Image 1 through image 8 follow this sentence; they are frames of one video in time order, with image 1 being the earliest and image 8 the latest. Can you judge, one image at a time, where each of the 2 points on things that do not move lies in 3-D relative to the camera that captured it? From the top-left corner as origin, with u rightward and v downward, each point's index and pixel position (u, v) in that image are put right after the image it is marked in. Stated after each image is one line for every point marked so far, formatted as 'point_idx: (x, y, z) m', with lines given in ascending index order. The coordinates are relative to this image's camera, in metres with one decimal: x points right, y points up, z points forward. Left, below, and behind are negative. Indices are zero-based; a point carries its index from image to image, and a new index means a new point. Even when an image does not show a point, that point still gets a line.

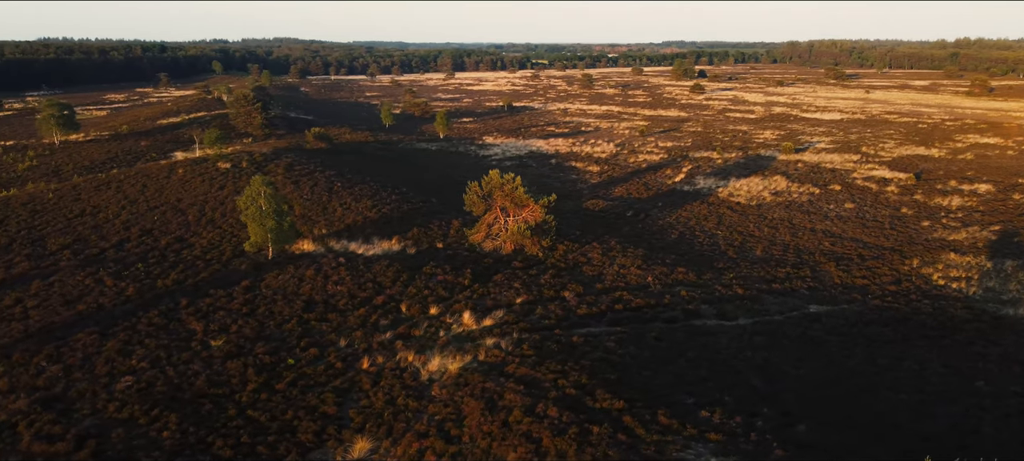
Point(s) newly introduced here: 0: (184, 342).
0: (-8.2, -2.8, +19.9) m
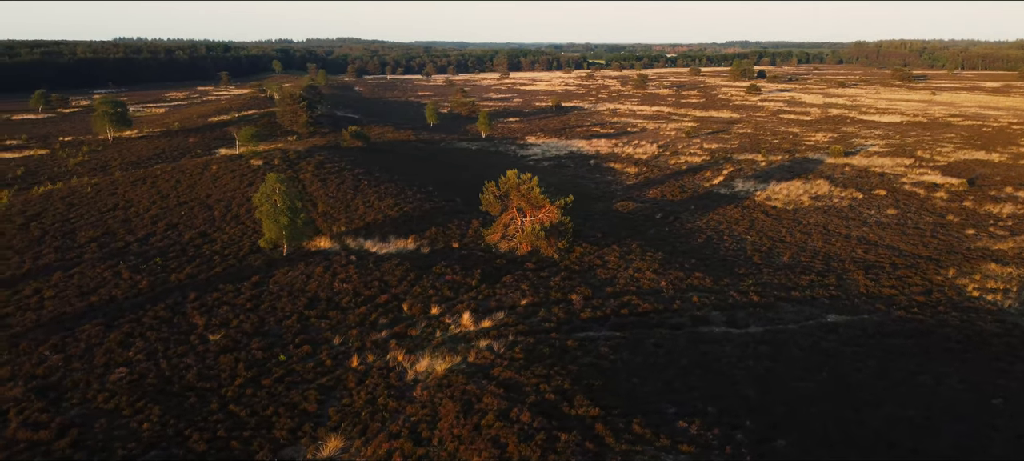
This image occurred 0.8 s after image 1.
0: (-8.3, -2.7, +20.3) m
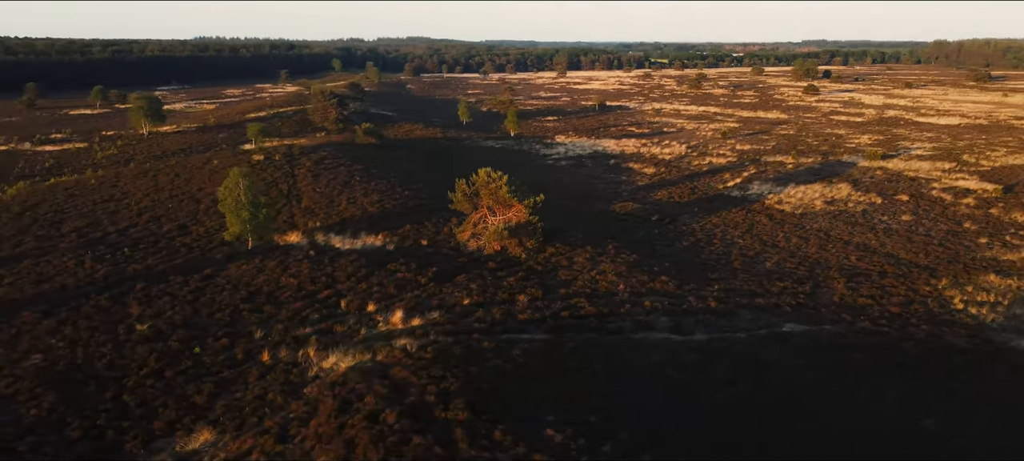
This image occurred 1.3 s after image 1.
0: (-10.3, -2.4, +20.7) m
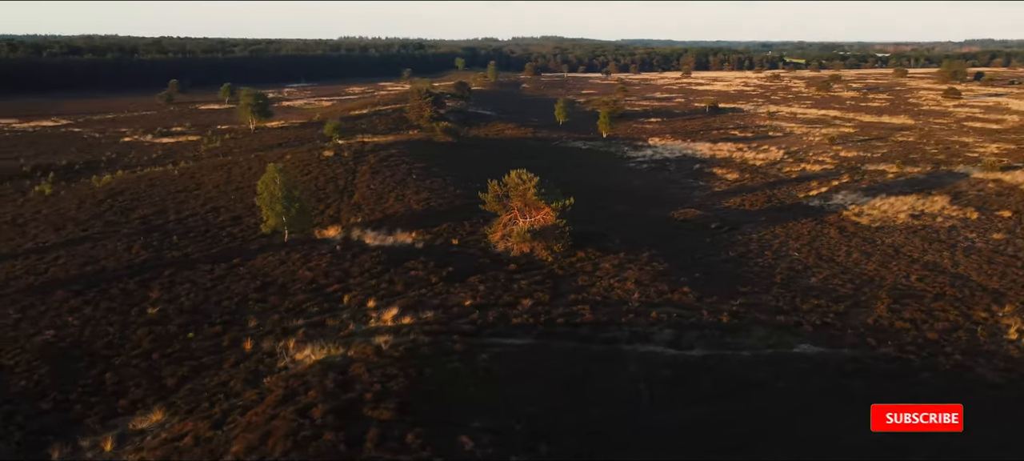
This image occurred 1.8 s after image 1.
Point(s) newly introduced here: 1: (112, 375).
0: (-10.7, -2.1, +22.3) m
1: (-9.1, -3.3, +18.1) m
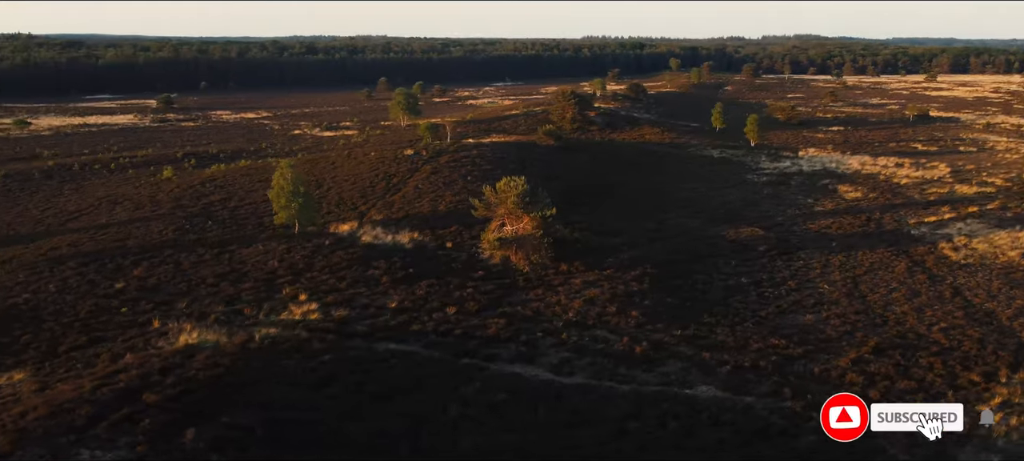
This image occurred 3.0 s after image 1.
0: (-13.1, -1.6, +25.6) m
1: (-12.8, -2.8, +21.2) m
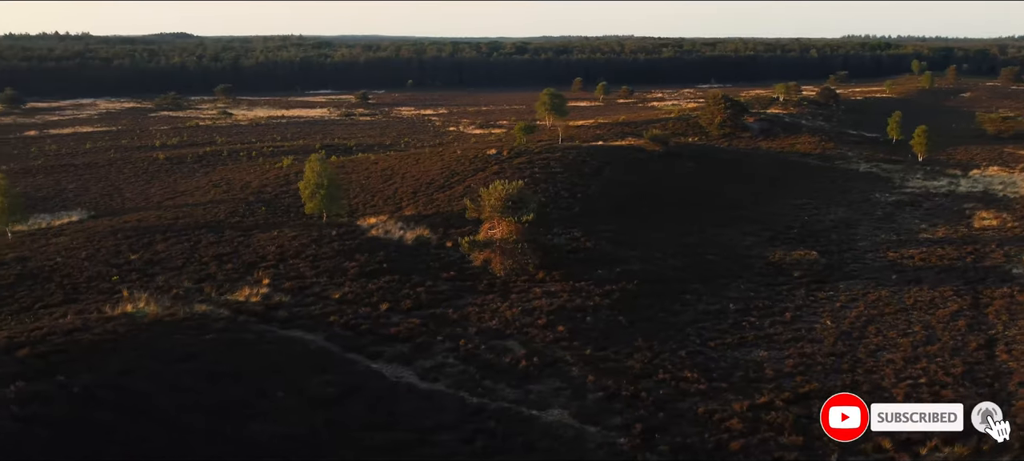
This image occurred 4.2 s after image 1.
0: (-14.3, -0.8, +29.6) m
1: (-15.4, -2.0, +25.3) m
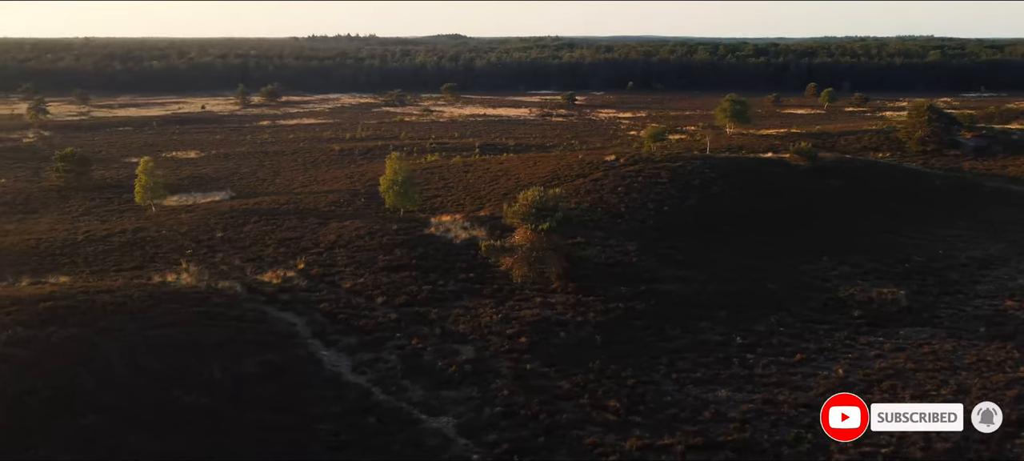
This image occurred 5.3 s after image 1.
0: (-12.5, 0.0, +34.0) m
1: (-15.0, -1.0, +30.3) m
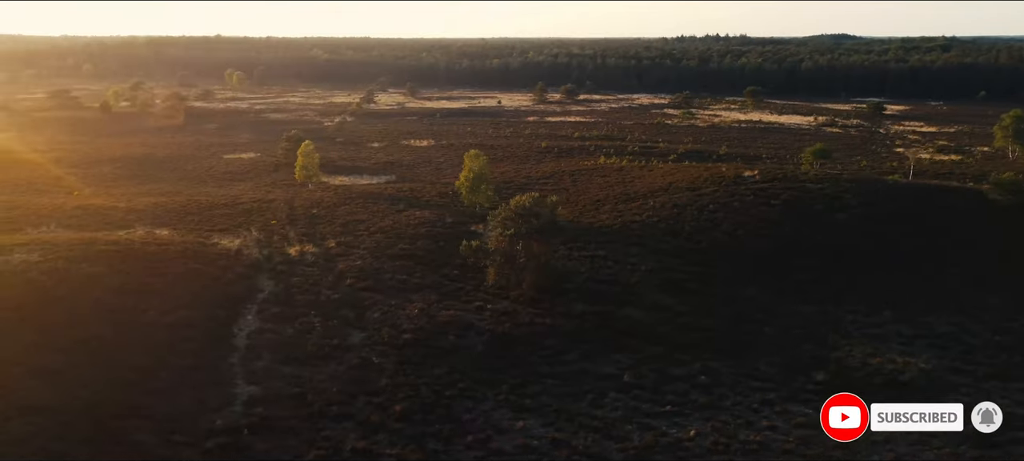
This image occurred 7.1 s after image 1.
0: (-9.4, +1.1, +39.3) m
1: (-13.5, +0.5, +37.1) m
